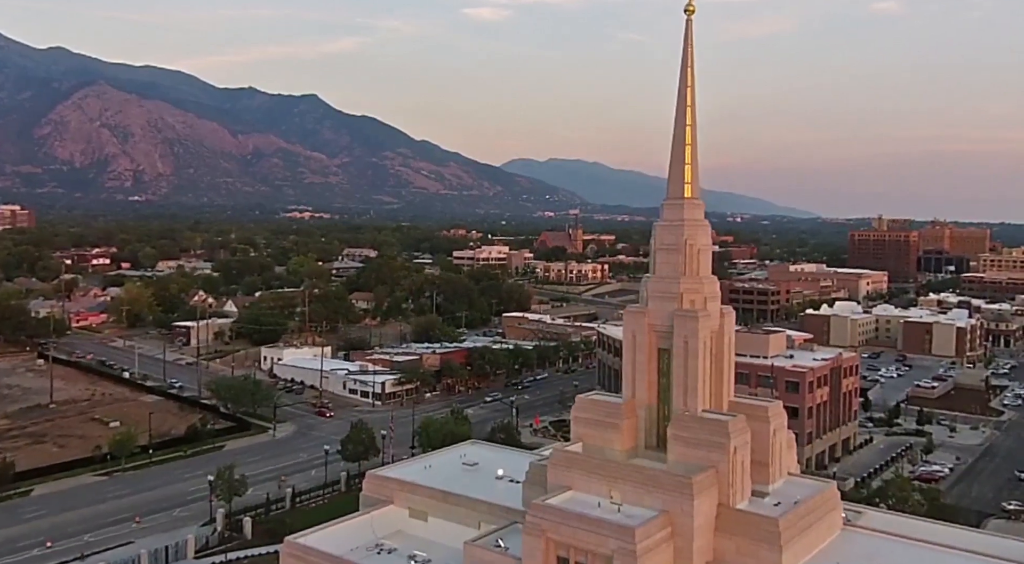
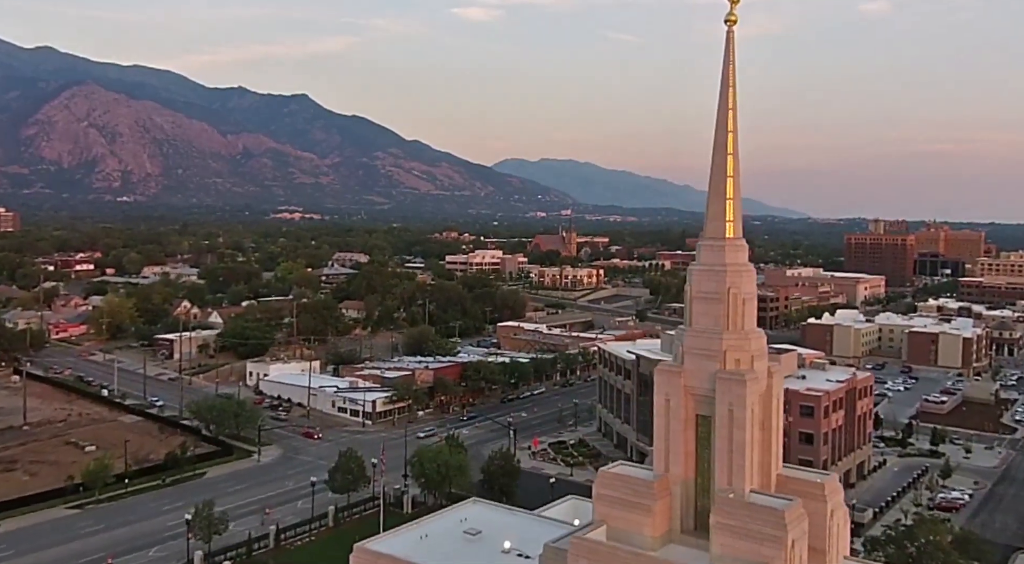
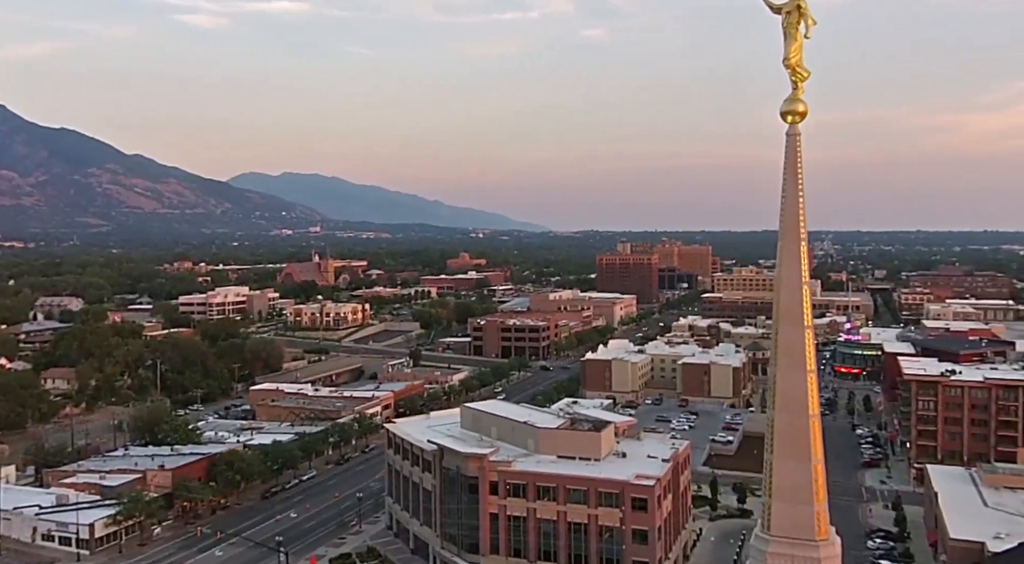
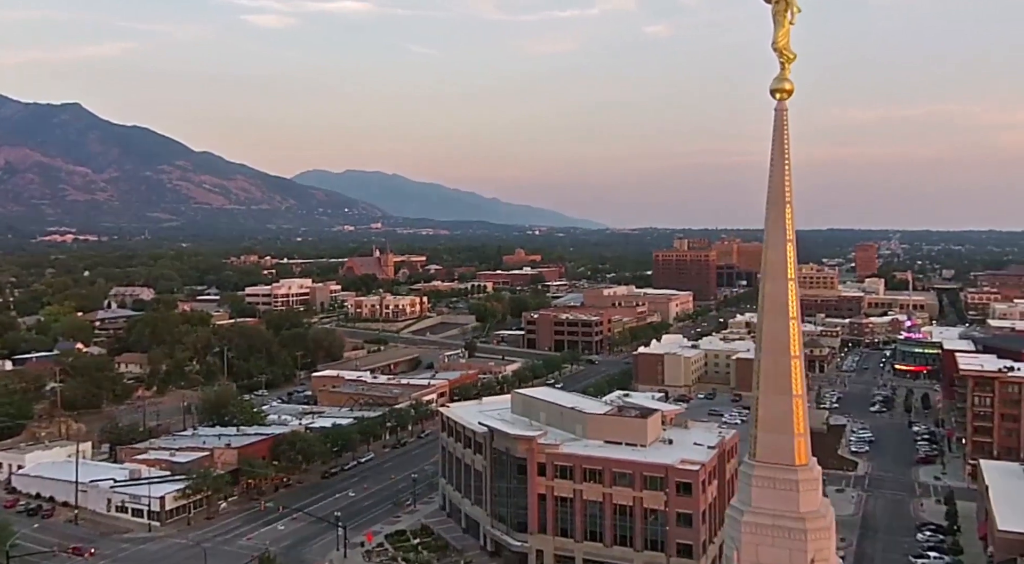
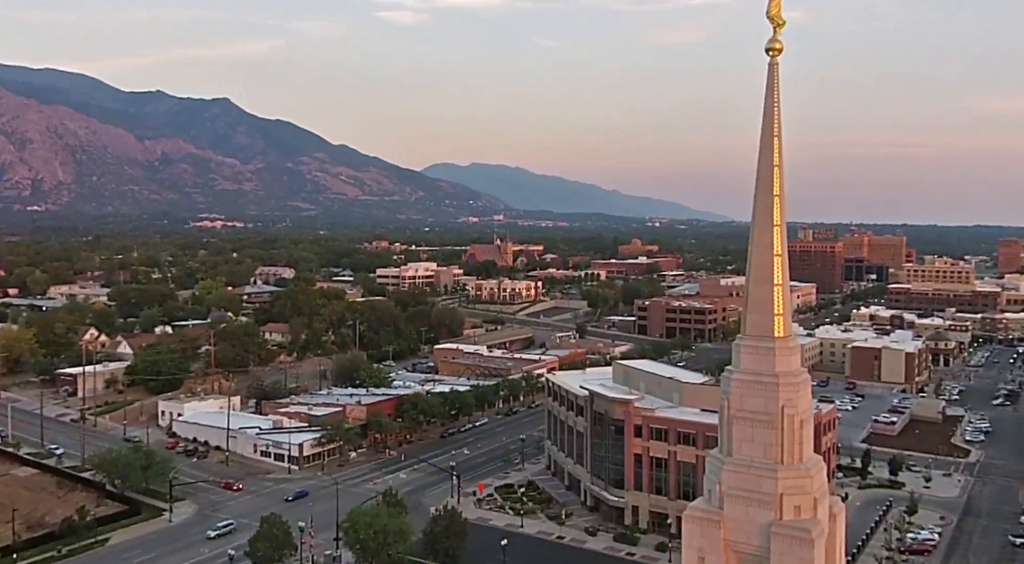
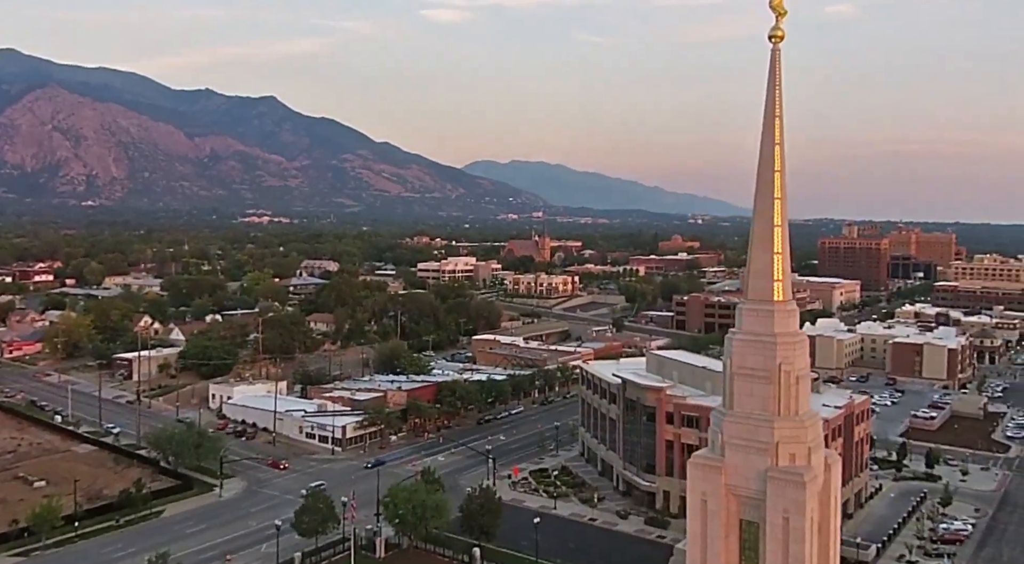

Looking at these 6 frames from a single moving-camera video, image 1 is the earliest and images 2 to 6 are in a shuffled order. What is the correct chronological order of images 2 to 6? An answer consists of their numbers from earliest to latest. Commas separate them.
2, 6, 5, 4, 3
